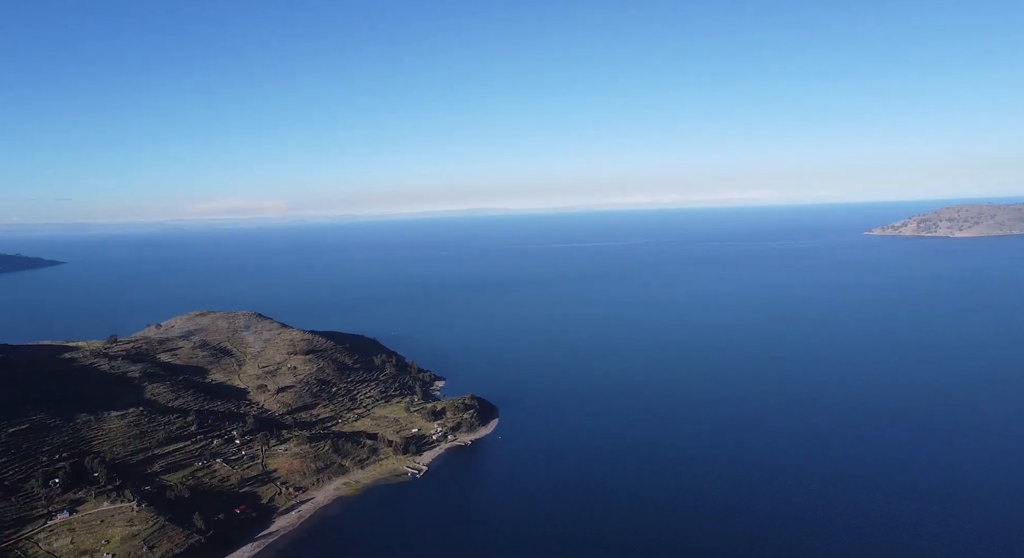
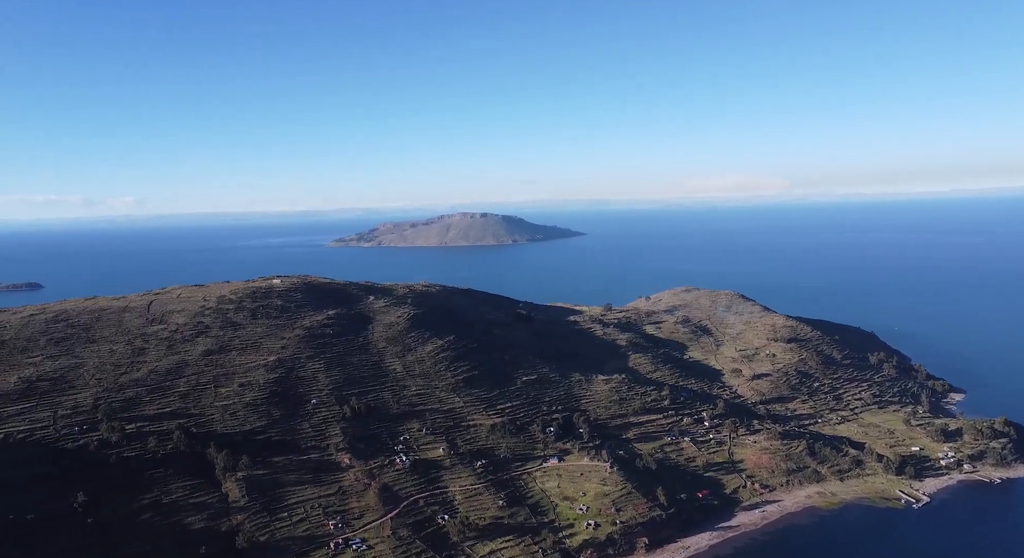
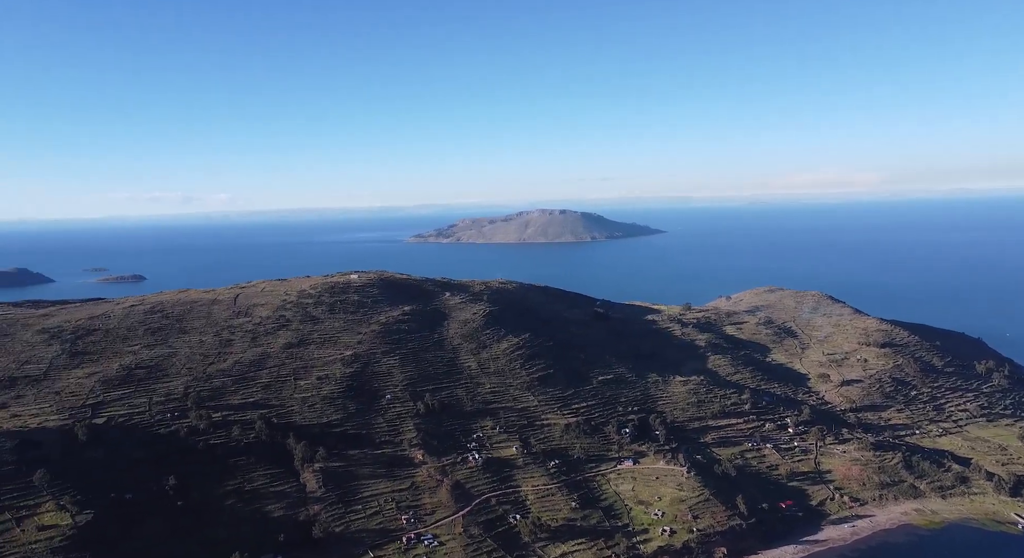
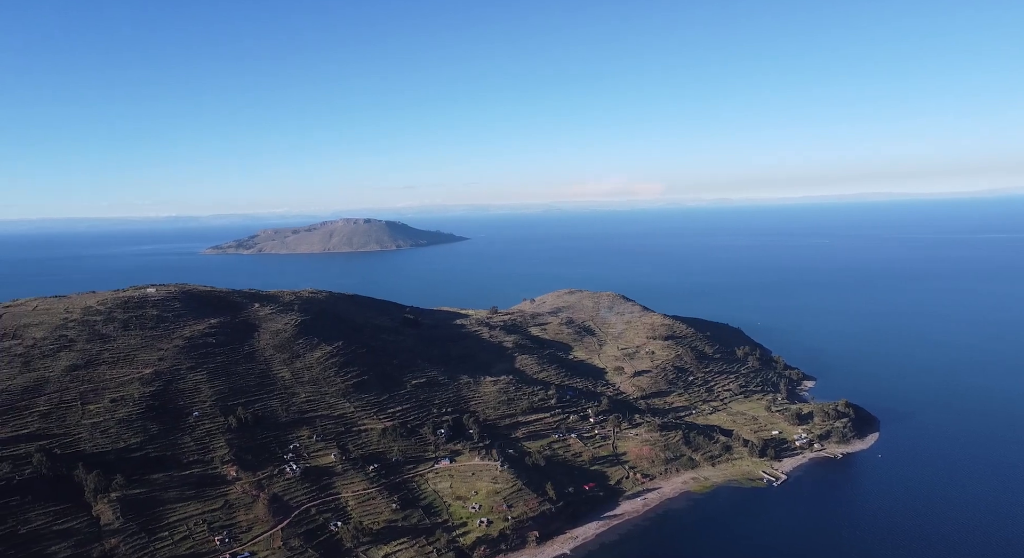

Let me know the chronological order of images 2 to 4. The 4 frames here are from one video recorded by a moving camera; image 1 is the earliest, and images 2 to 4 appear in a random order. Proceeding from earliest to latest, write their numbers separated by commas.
4, 2, 3
